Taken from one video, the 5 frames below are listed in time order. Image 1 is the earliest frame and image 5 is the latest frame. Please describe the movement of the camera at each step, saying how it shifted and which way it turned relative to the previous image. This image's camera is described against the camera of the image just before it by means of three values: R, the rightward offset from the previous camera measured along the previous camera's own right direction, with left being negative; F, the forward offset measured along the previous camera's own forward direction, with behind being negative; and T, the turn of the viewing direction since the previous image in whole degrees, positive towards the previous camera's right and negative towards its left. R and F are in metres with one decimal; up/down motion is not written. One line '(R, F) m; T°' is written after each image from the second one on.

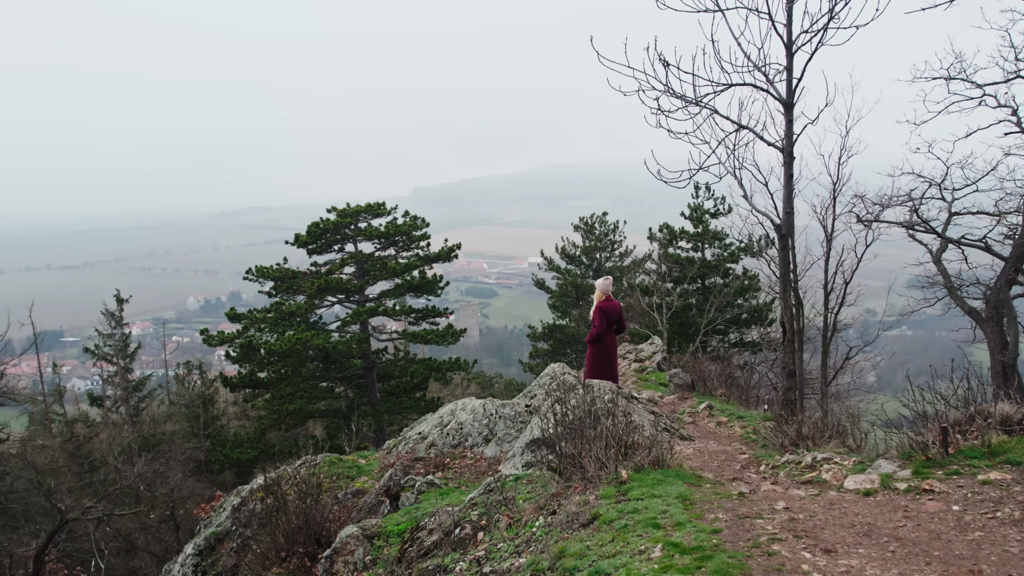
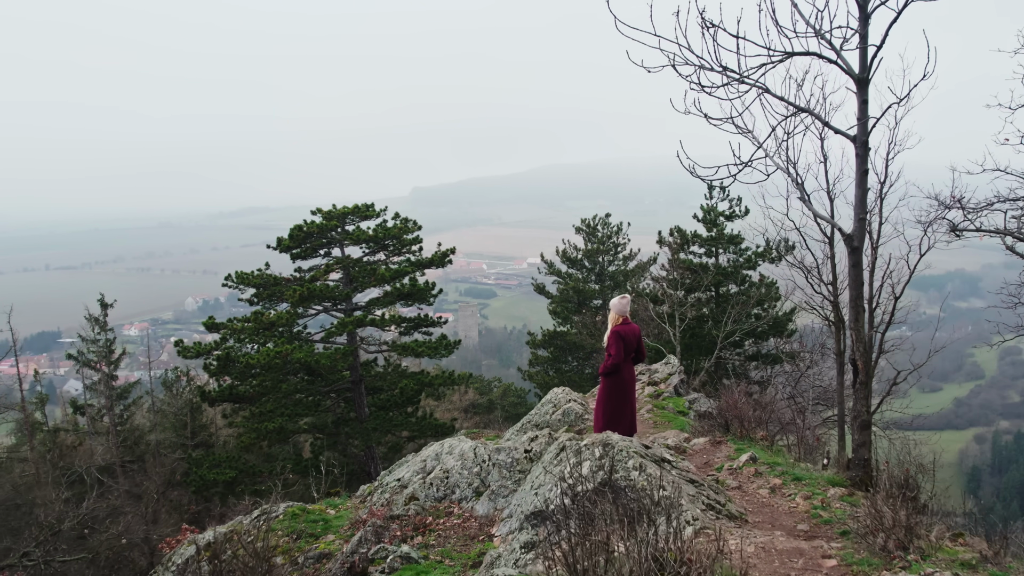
(0.0, +1.2) m; 0°
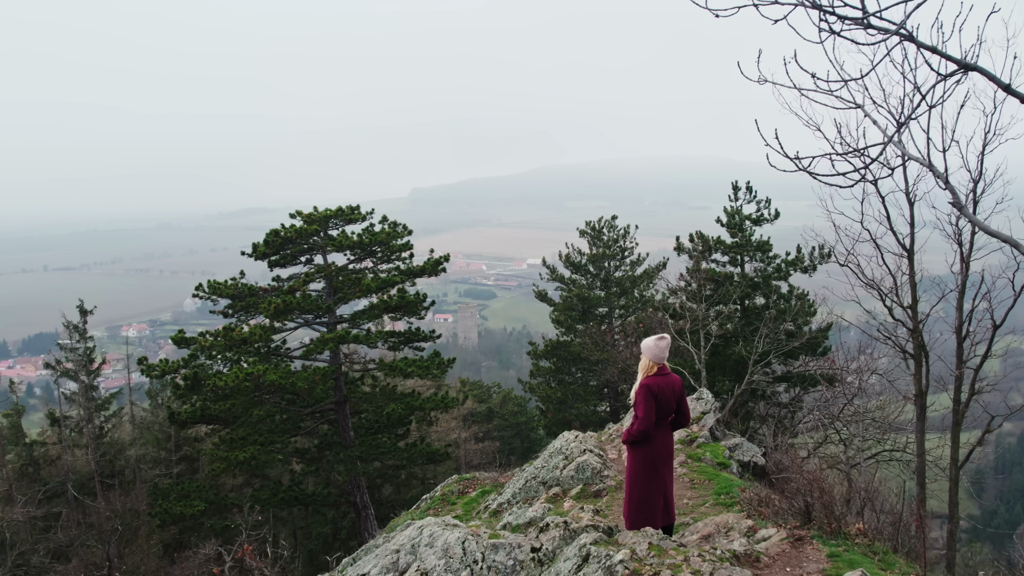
(0.0, +1.5) m; 0°
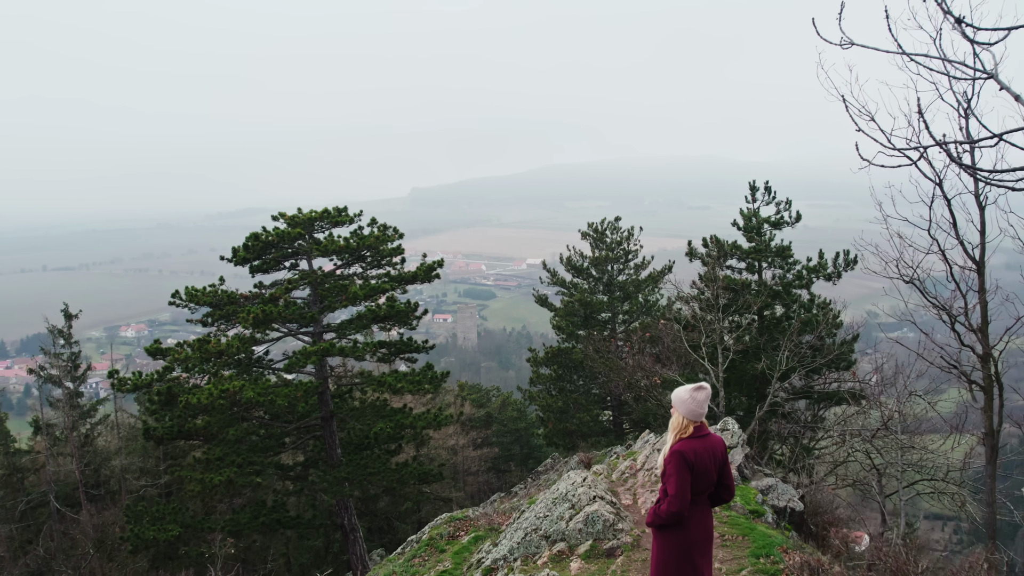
(0.0, +1.0) m; 0°
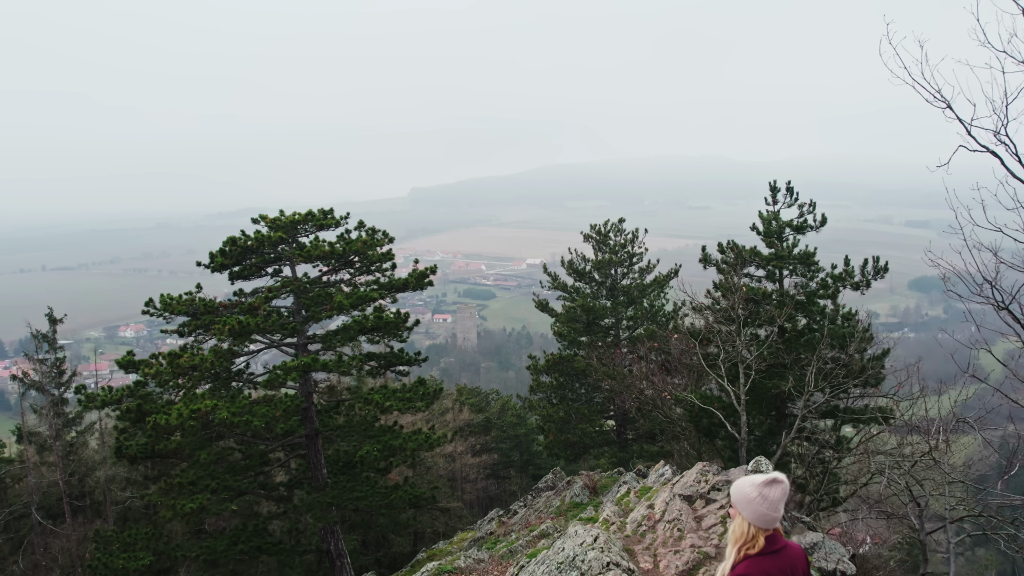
(0.0, +1.0) m; 0°
